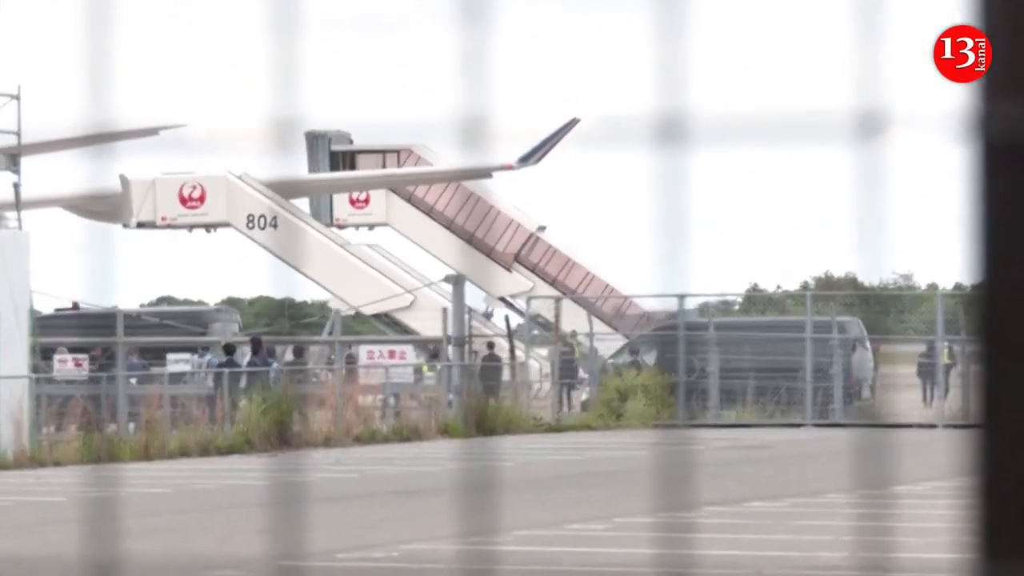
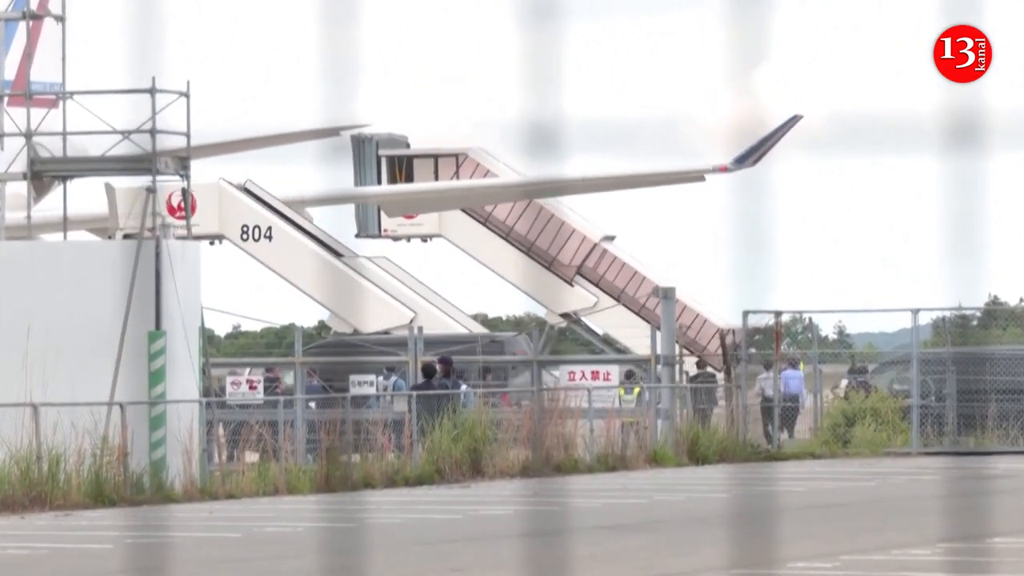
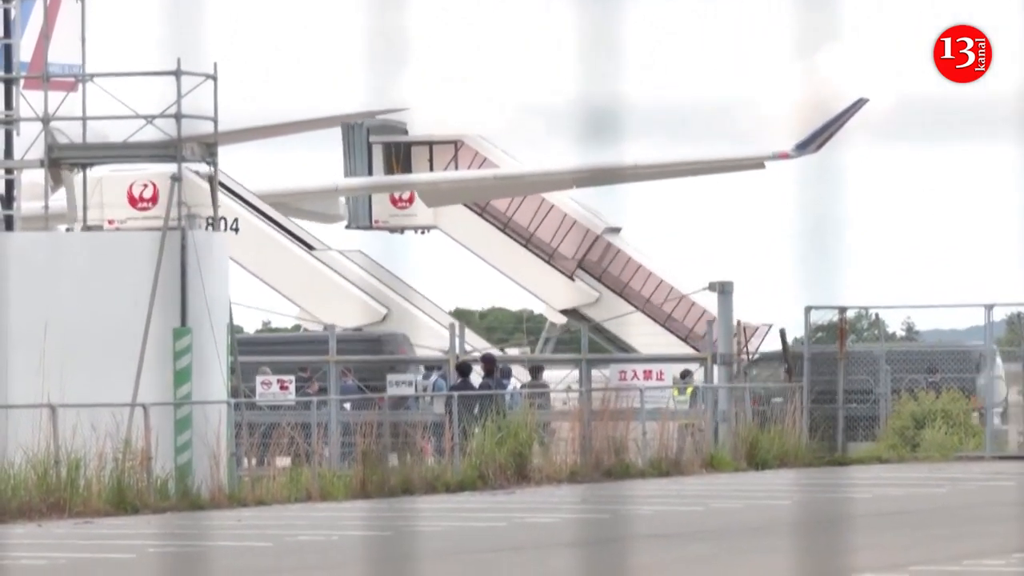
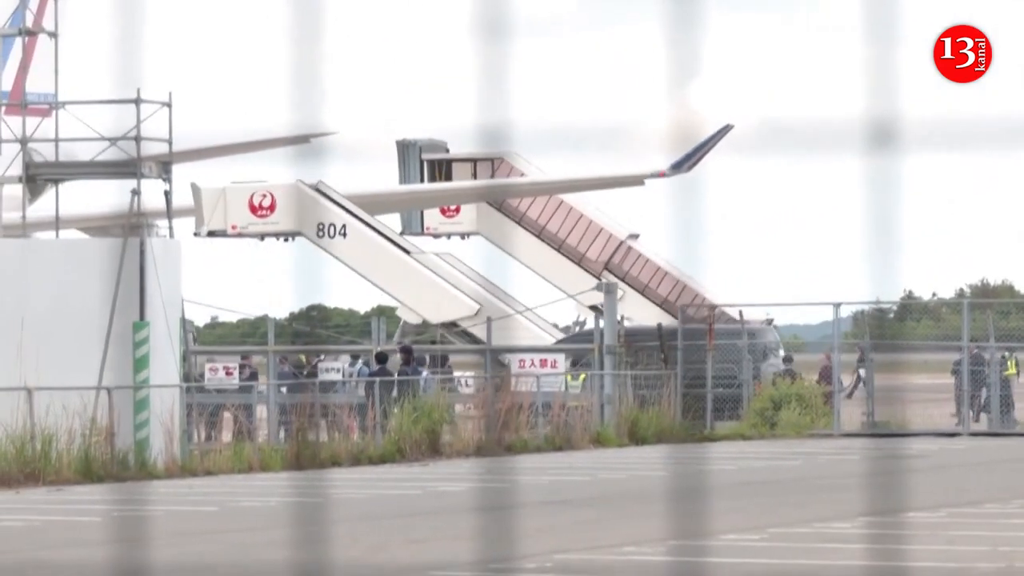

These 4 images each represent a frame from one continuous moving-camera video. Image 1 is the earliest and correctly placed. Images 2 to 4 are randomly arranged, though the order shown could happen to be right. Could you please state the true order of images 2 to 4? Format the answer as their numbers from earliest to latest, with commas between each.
4, 2, 3
